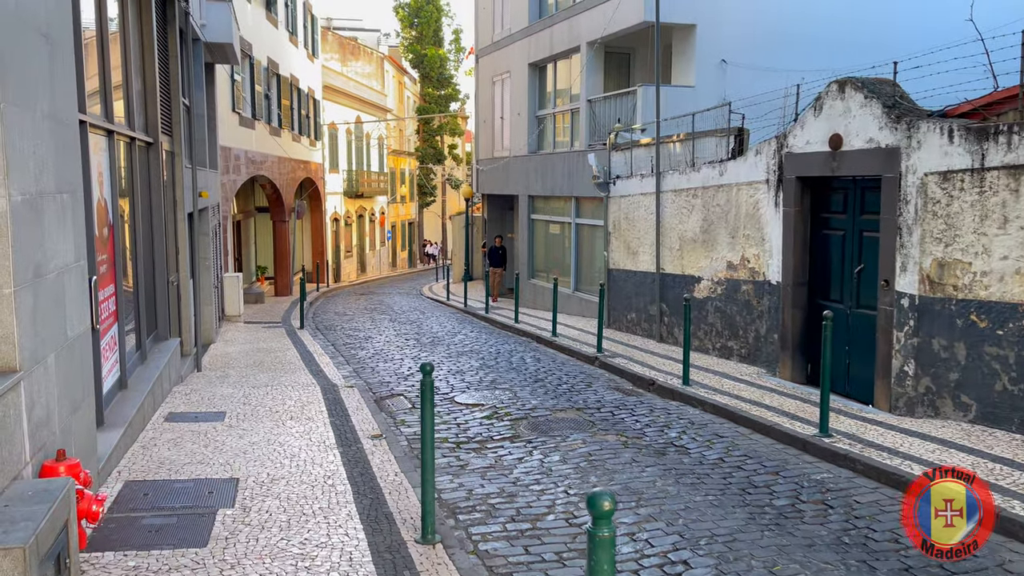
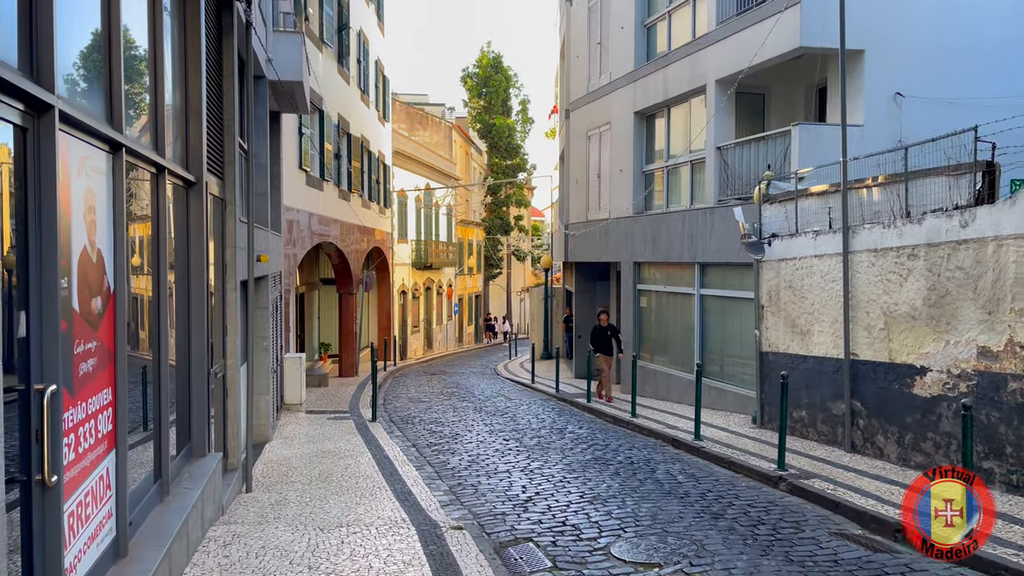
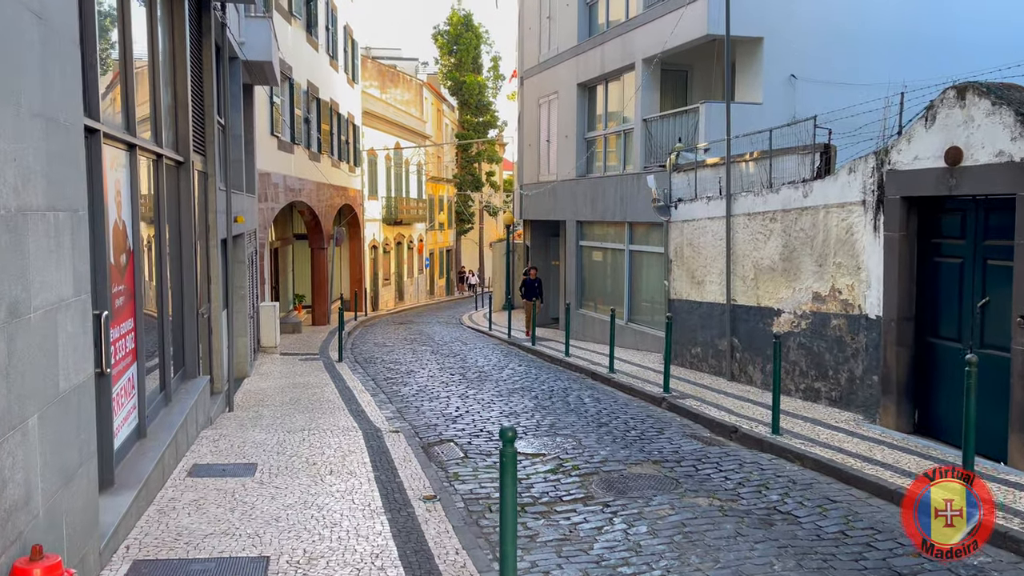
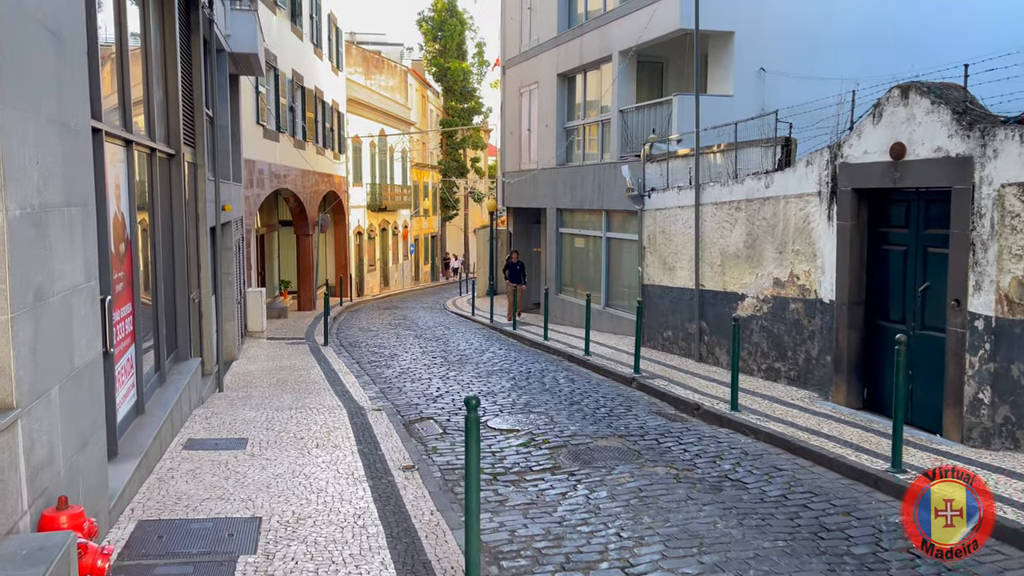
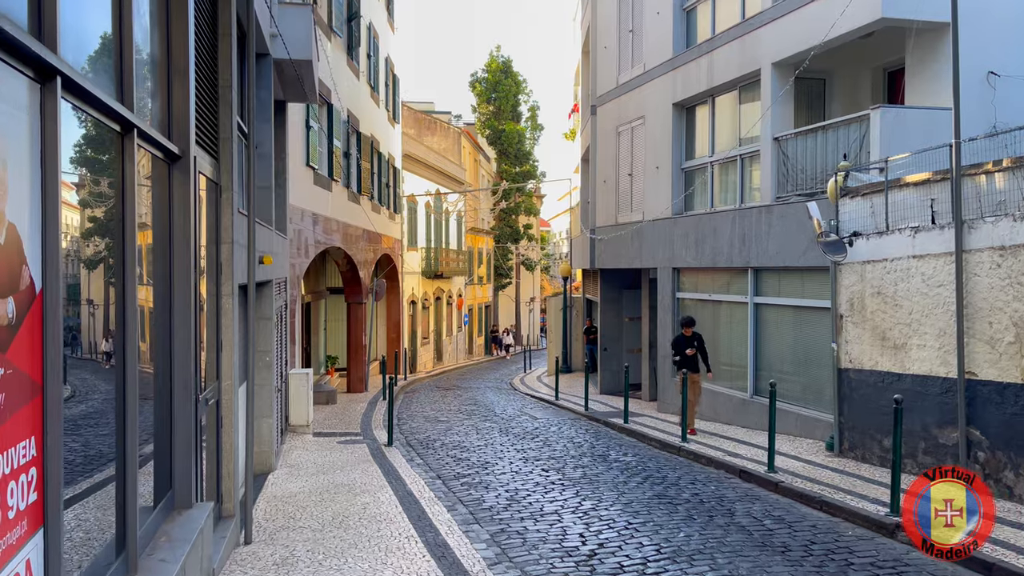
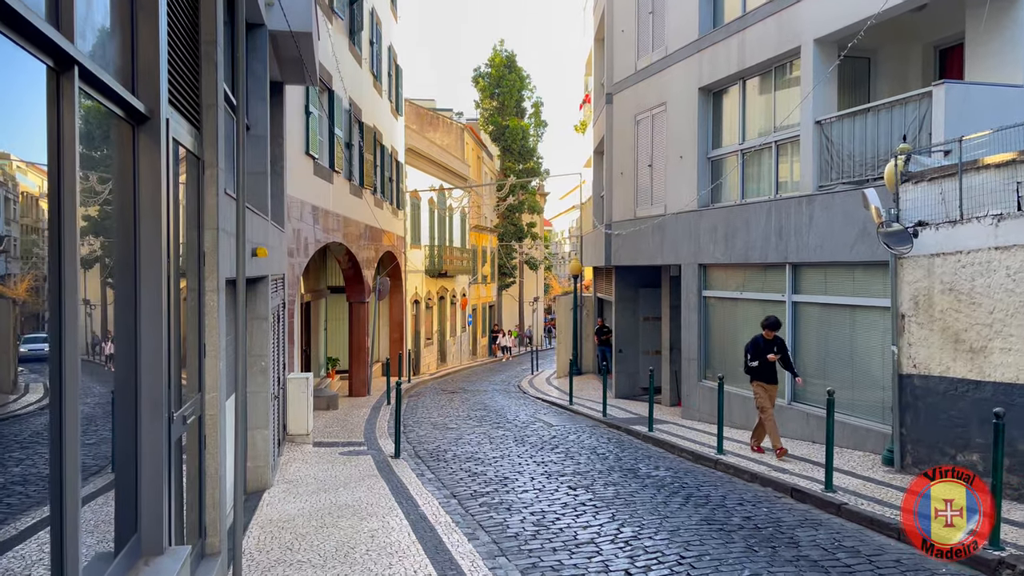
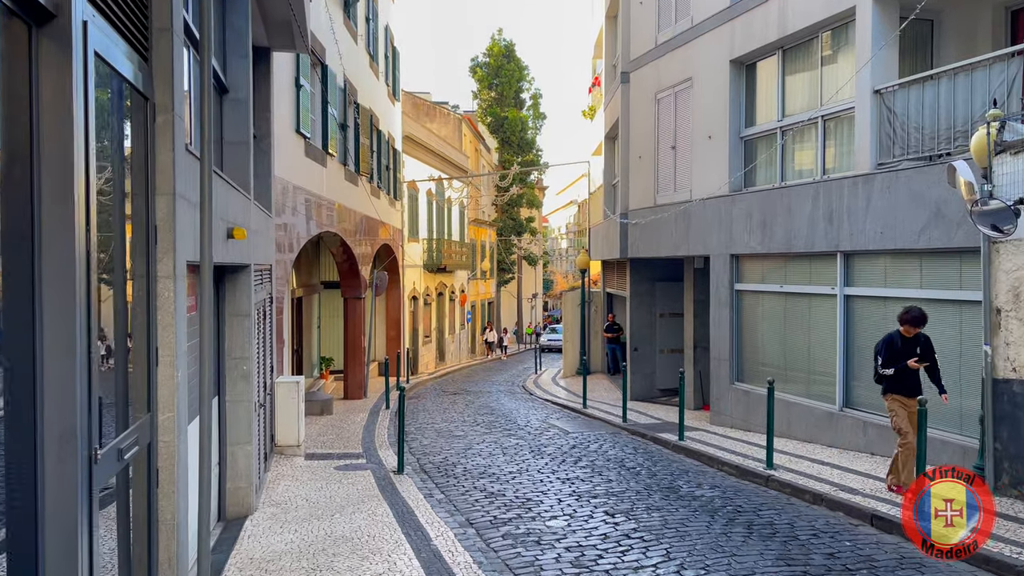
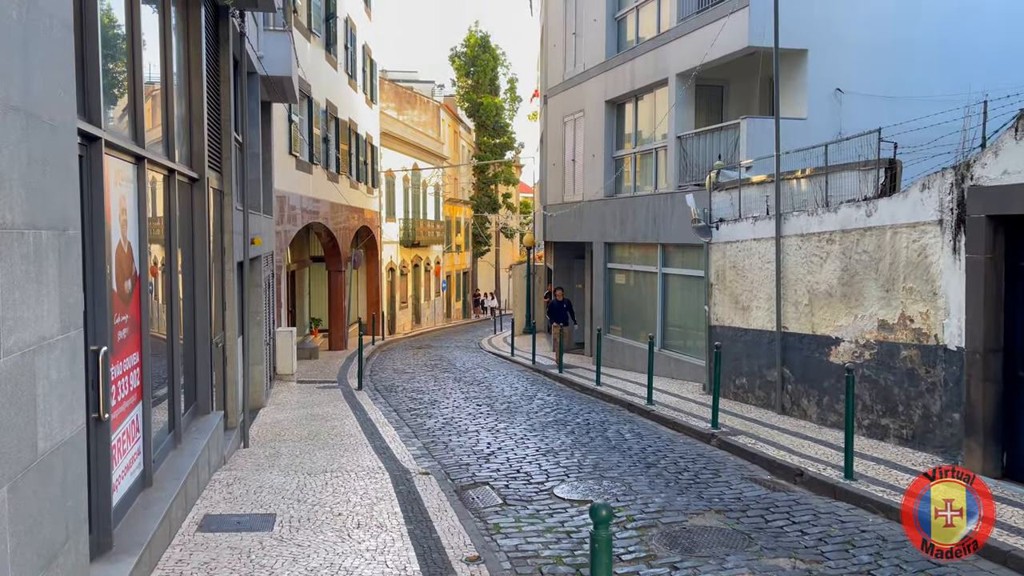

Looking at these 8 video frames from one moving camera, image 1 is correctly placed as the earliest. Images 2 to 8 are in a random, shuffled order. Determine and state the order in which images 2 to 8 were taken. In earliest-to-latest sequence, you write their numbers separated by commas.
4, 3, 8, 2, 5, 6, 7
